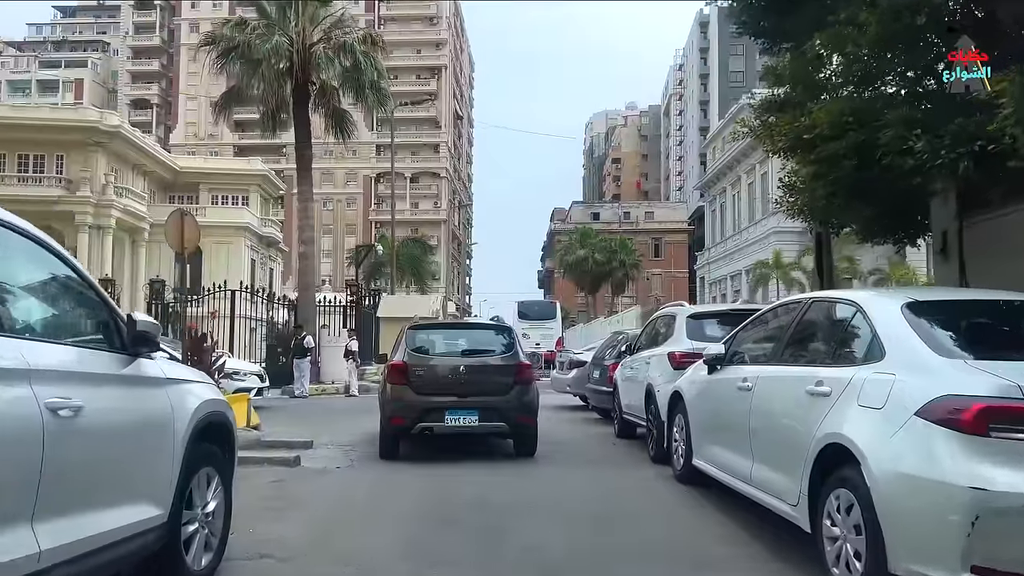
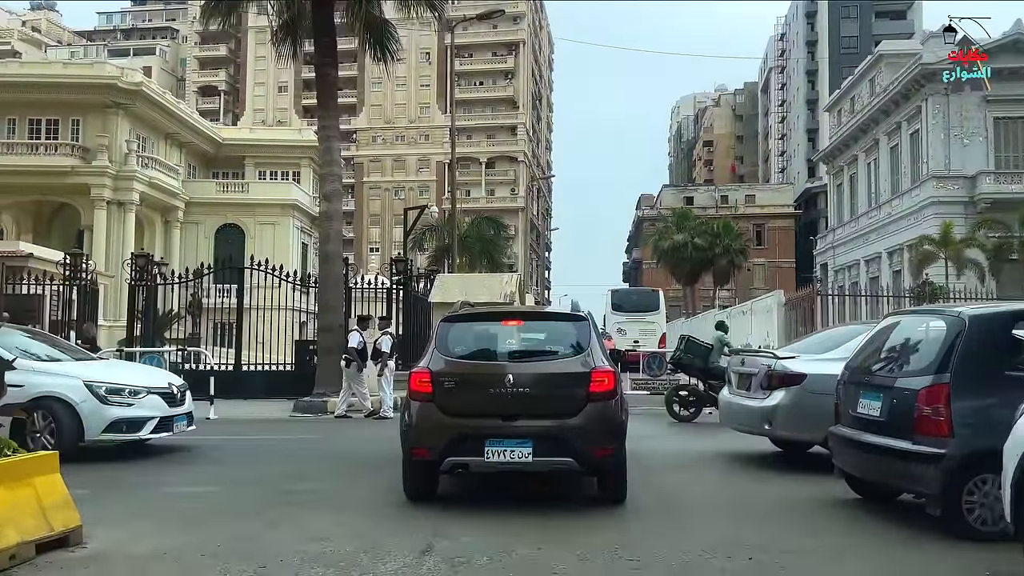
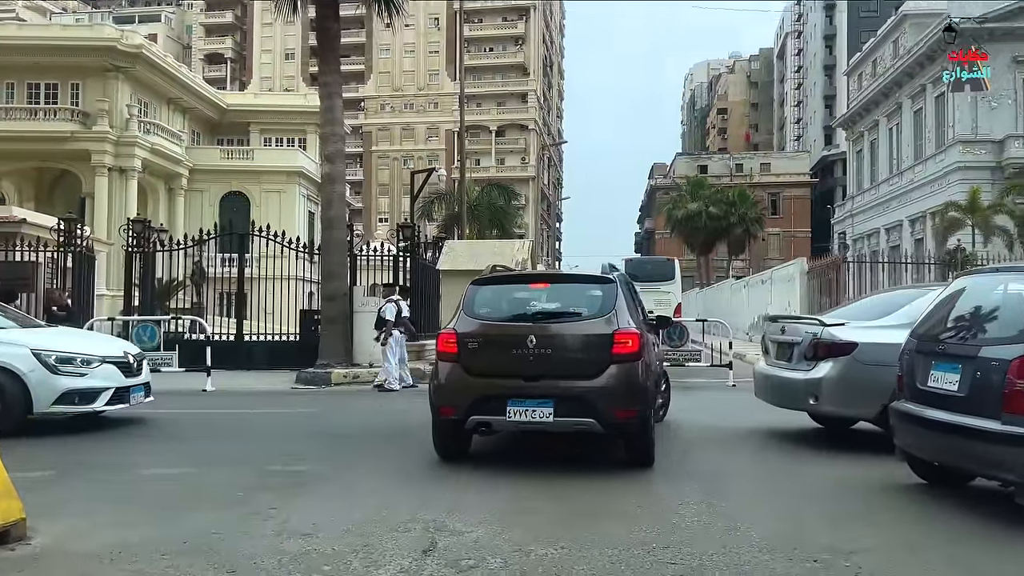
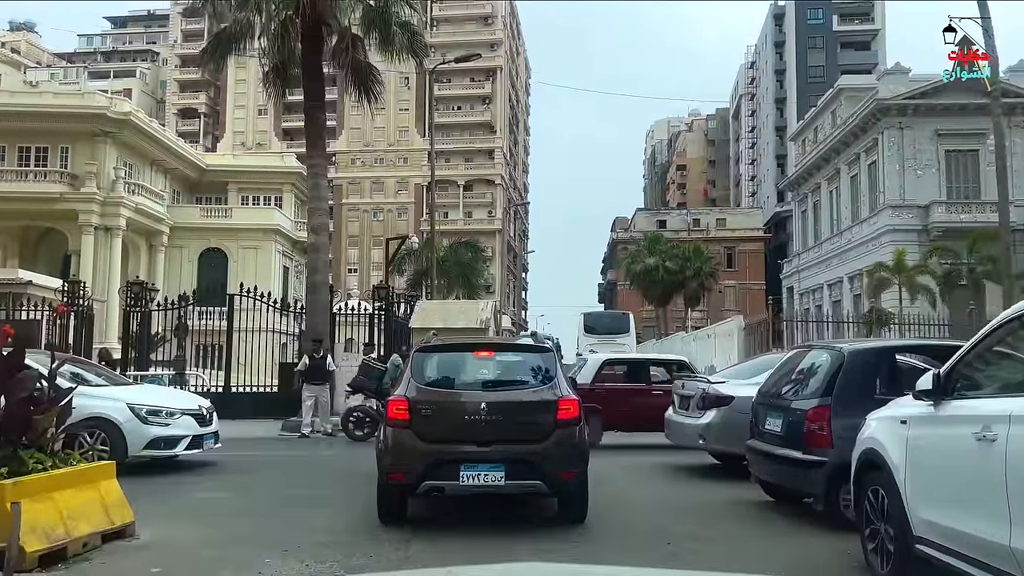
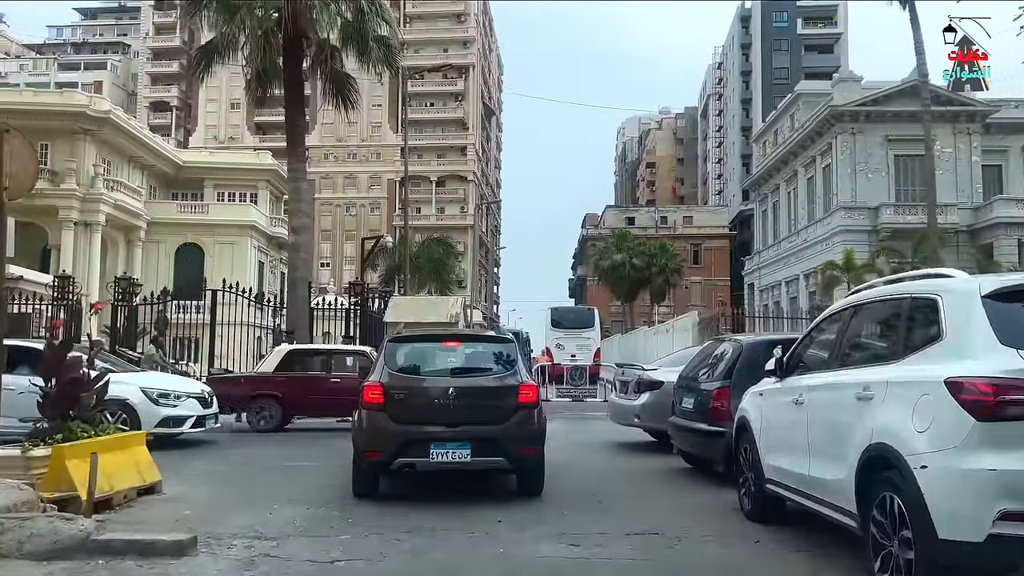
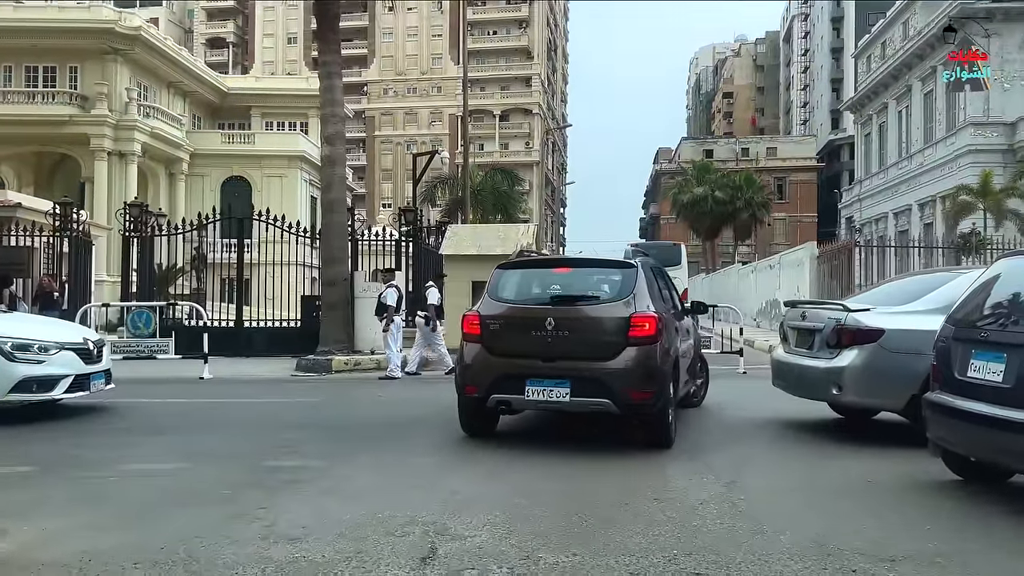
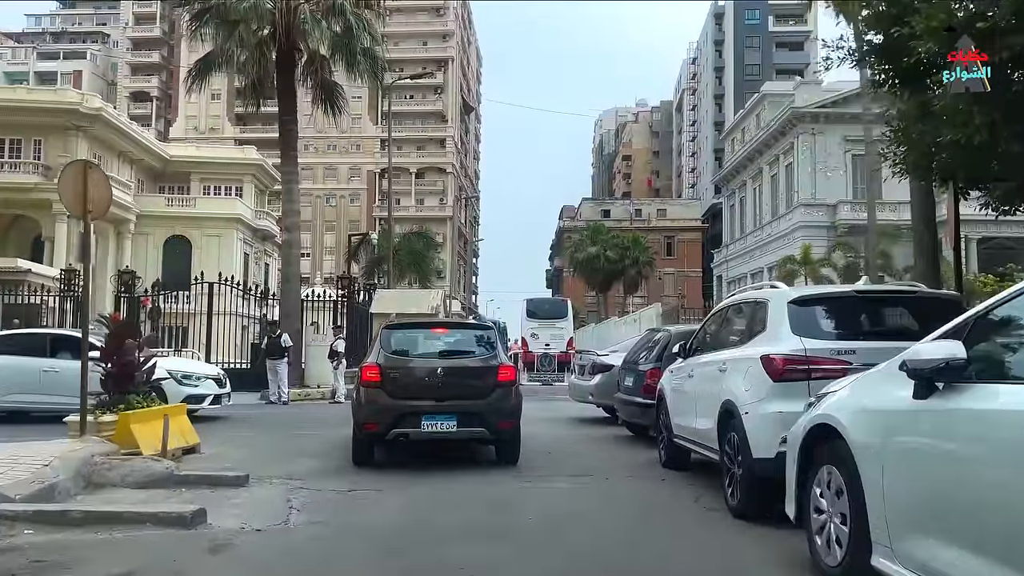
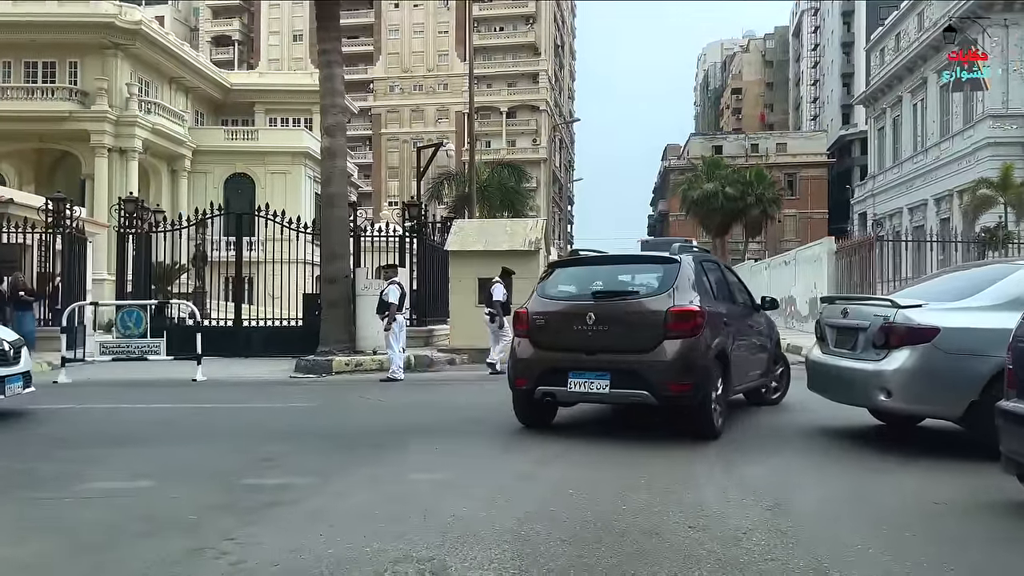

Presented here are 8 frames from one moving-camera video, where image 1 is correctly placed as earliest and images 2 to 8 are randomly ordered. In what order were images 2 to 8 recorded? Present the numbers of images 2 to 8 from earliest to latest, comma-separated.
7, 5, 4, 2, 3, 6, 8
